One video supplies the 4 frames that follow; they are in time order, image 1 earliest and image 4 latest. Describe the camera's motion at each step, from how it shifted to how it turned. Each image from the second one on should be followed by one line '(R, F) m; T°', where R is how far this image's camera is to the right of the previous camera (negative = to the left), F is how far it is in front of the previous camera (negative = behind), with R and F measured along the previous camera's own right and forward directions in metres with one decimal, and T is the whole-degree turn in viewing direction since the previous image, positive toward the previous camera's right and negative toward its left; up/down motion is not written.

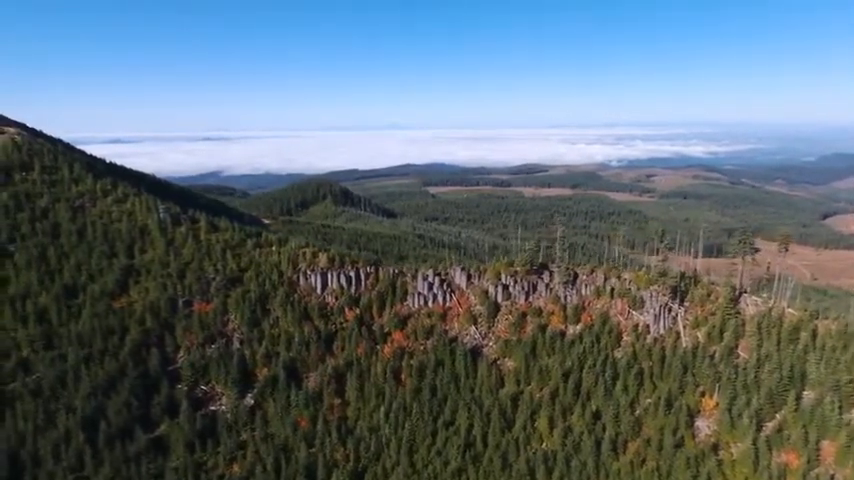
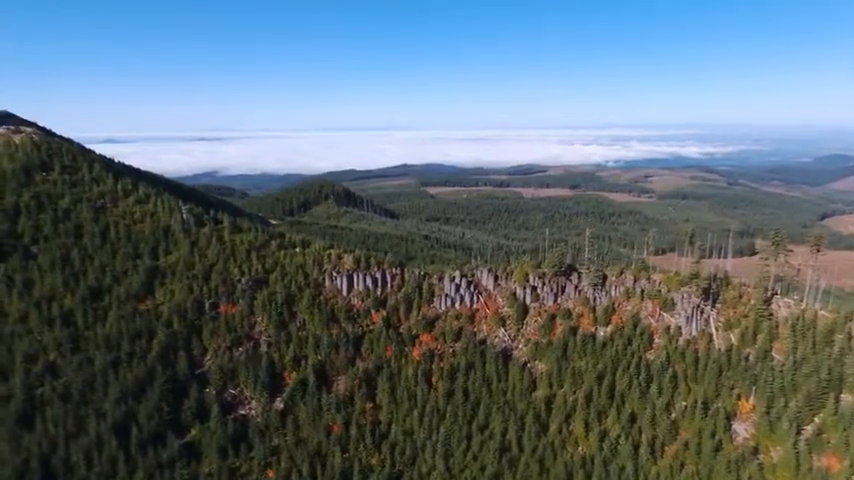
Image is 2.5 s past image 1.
(-5.9, +1.4) m; +1°
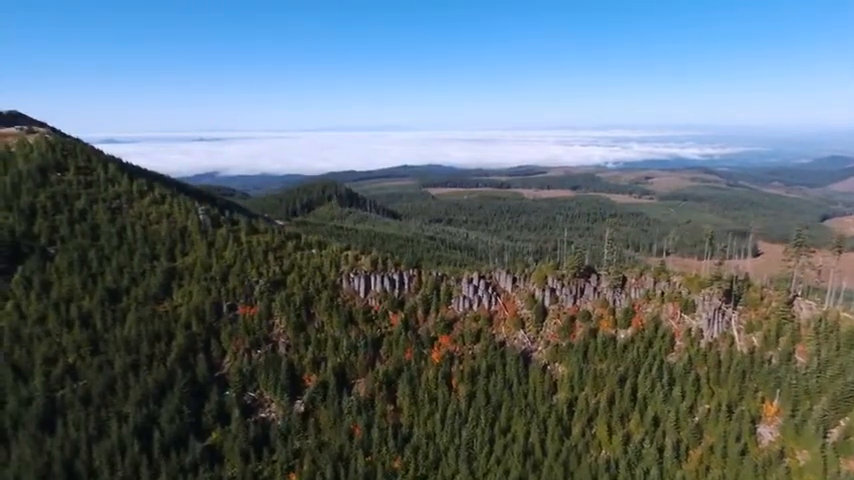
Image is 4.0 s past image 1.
(-3.6, +0.8) m; 0°
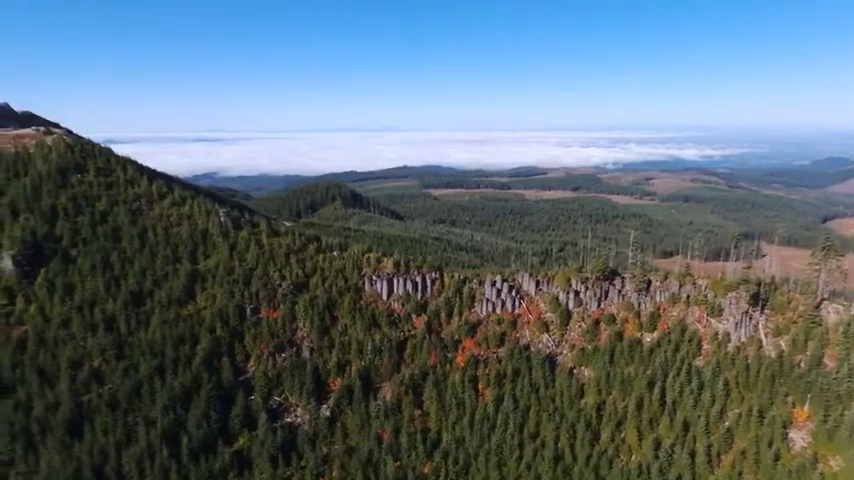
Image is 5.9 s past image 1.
(-4.5, +1.0) m; 0°
